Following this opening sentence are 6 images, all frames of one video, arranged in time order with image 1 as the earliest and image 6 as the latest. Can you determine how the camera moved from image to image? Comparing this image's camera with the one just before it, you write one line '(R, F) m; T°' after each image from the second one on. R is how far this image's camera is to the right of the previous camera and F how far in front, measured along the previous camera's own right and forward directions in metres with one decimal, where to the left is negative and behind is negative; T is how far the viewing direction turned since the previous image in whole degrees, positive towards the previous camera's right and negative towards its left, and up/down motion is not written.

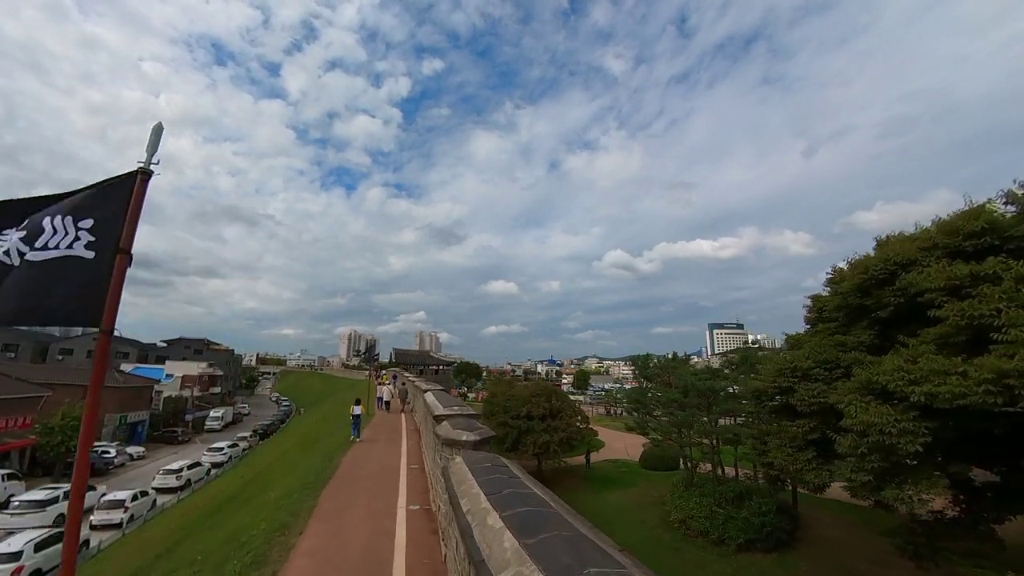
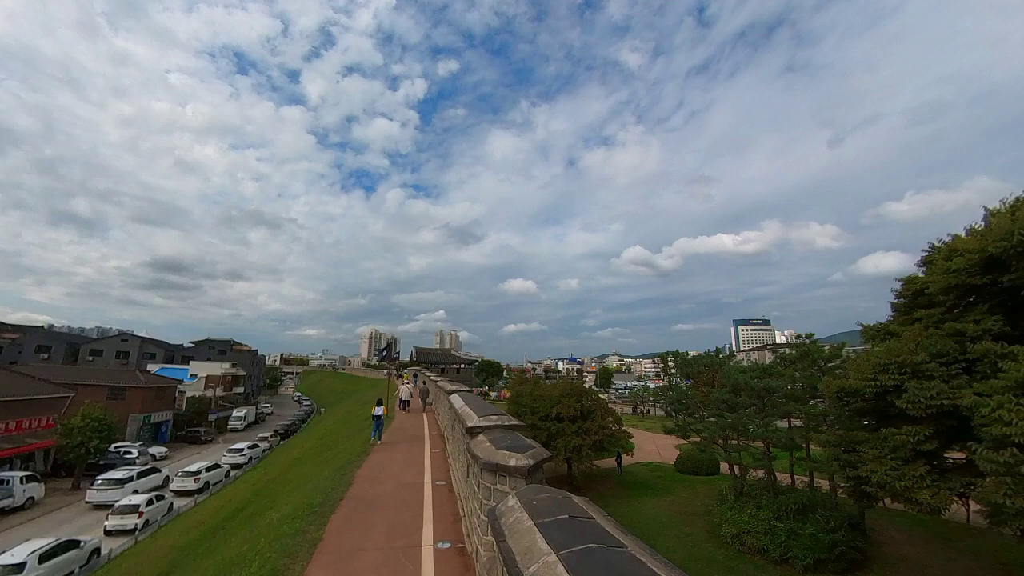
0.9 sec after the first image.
(-0.4, +1.4) m; -2°
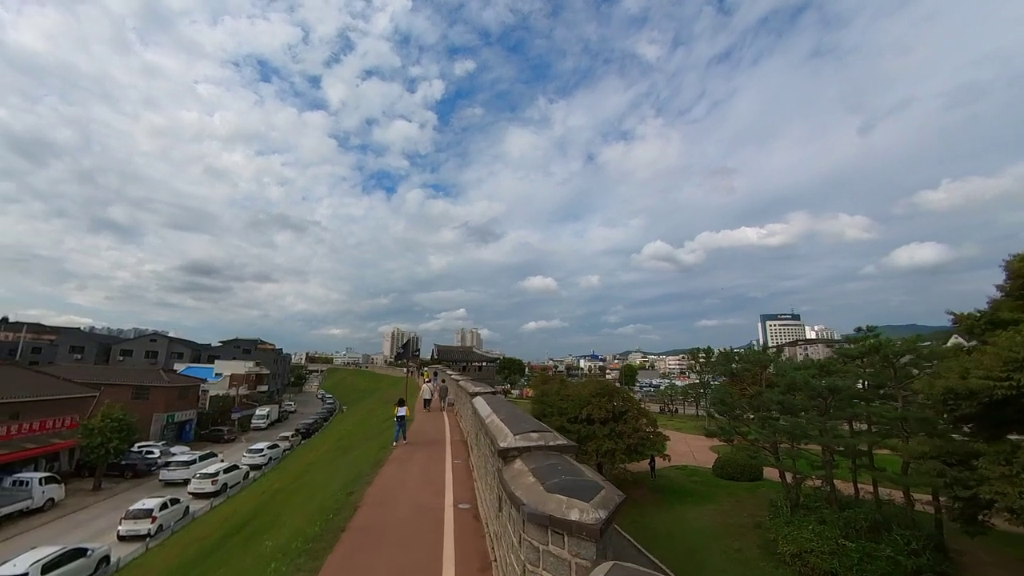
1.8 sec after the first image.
(-0.2, +1.3) m; -3°
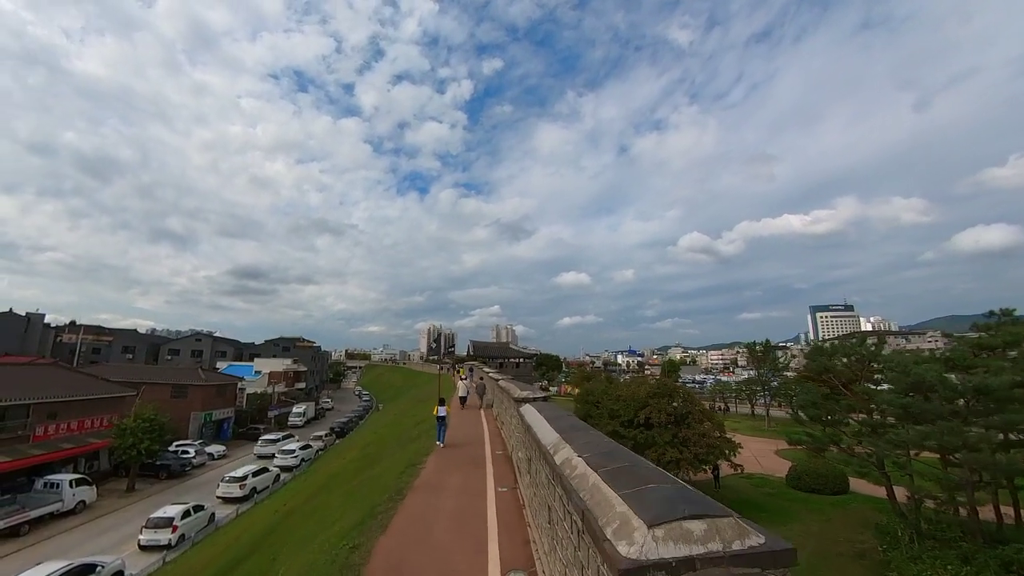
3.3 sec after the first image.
(-0.3, +2.1) m; -4°
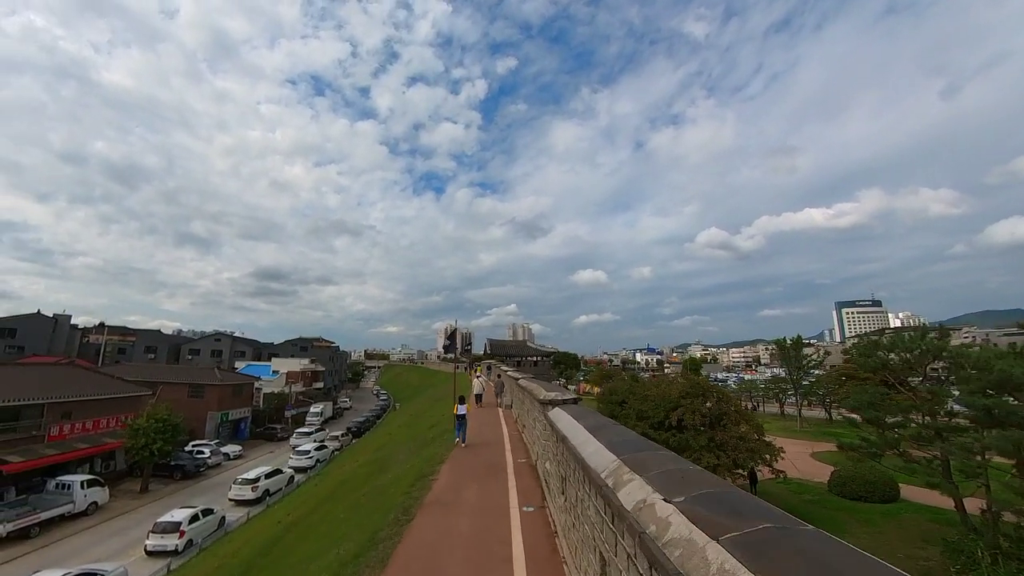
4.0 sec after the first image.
(-0.1, +1.0) m; -2°
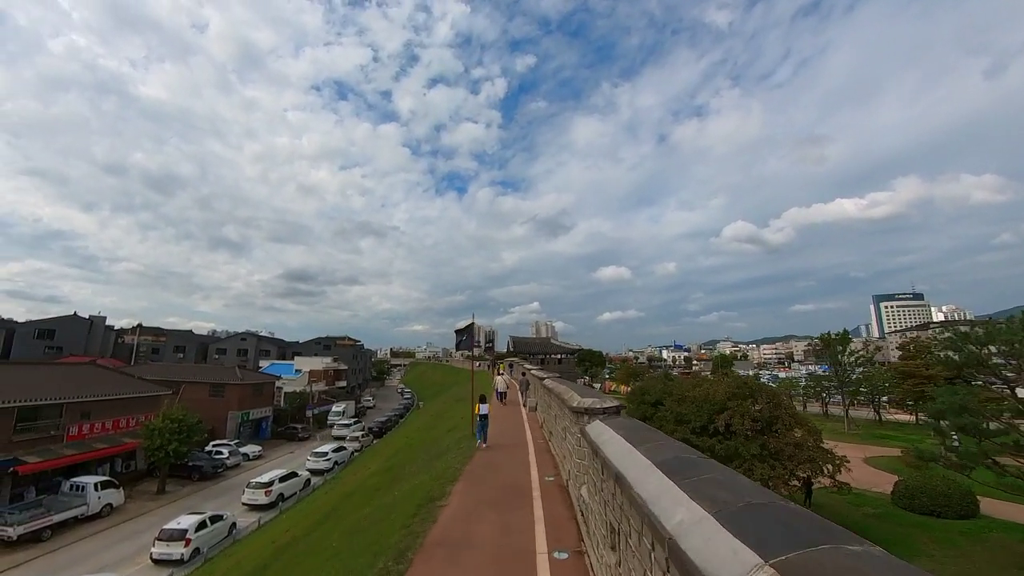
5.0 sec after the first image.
(0.0, +1.4) m; -3°
